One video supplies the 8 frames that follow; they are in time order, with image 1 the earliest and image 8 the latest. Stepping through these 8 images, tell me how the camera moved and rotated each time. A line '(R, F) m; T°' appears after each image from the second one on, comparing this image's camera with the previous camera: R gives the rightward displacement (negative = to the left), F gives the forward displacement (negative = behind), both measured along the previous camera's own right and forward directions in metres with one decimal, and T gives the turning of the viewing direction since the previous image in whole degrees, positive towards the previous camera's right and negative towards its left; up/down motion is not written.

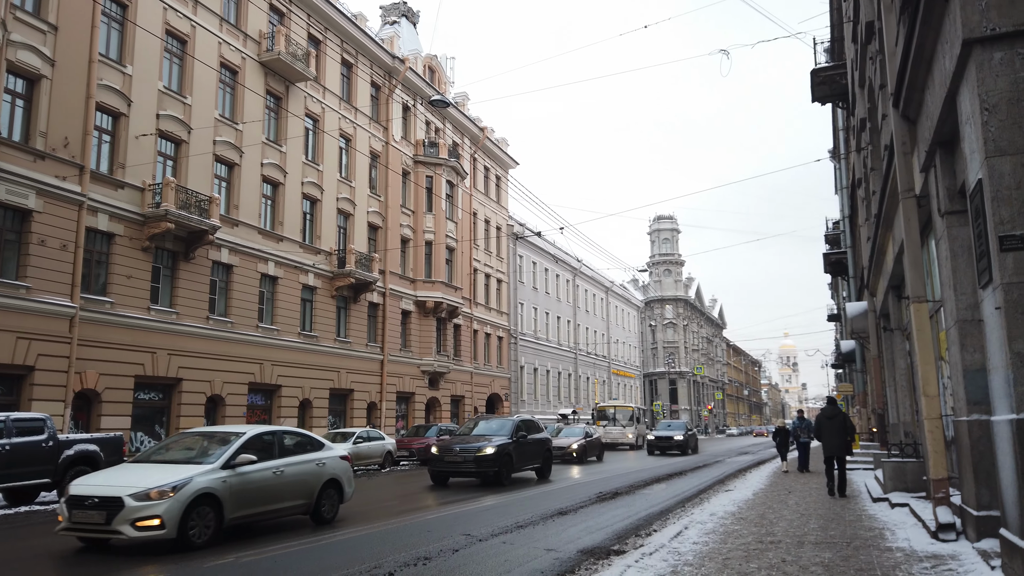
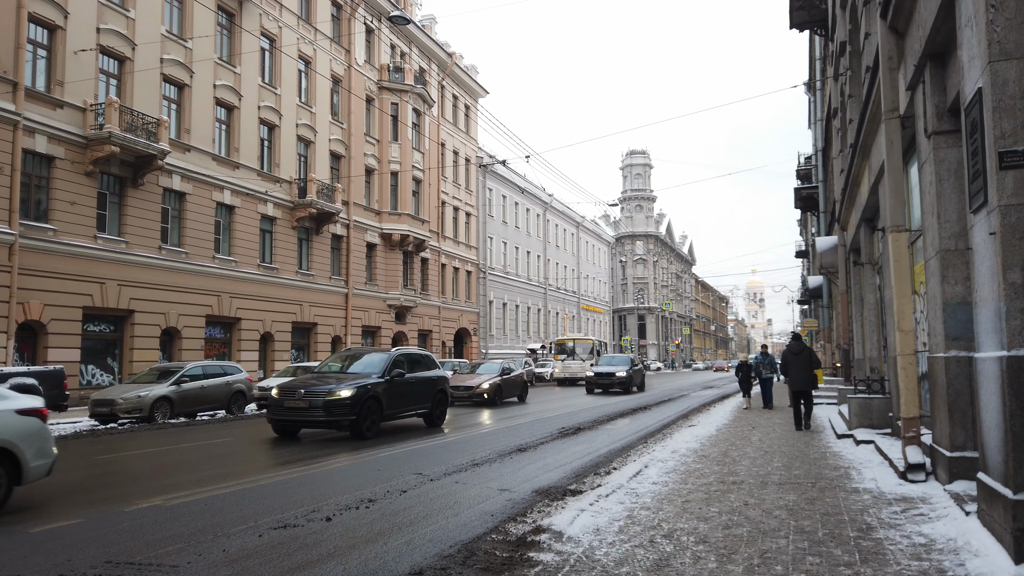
(+0.2, +0.7) m; +2°
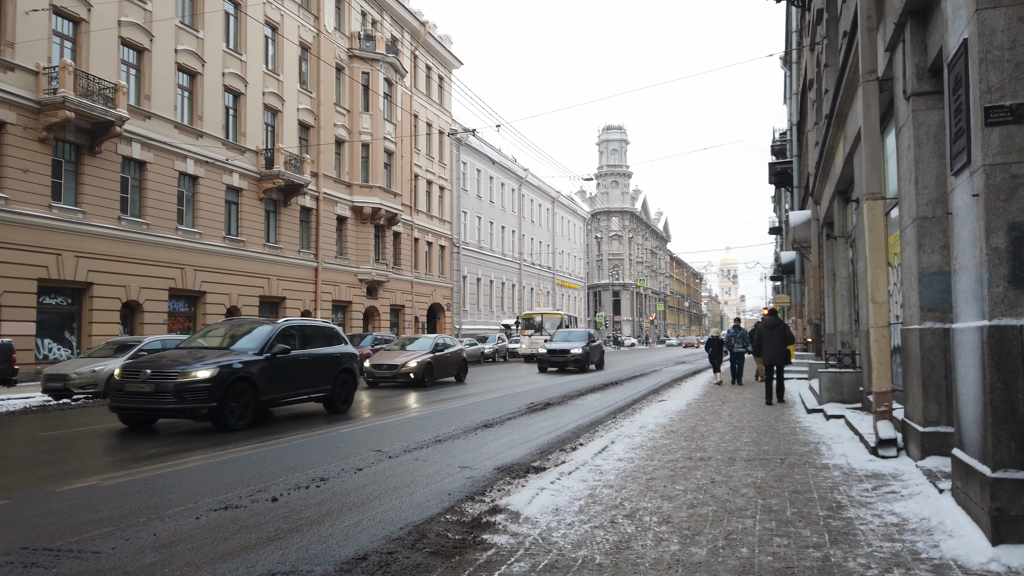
(+0.2, +0.4) m; +2°
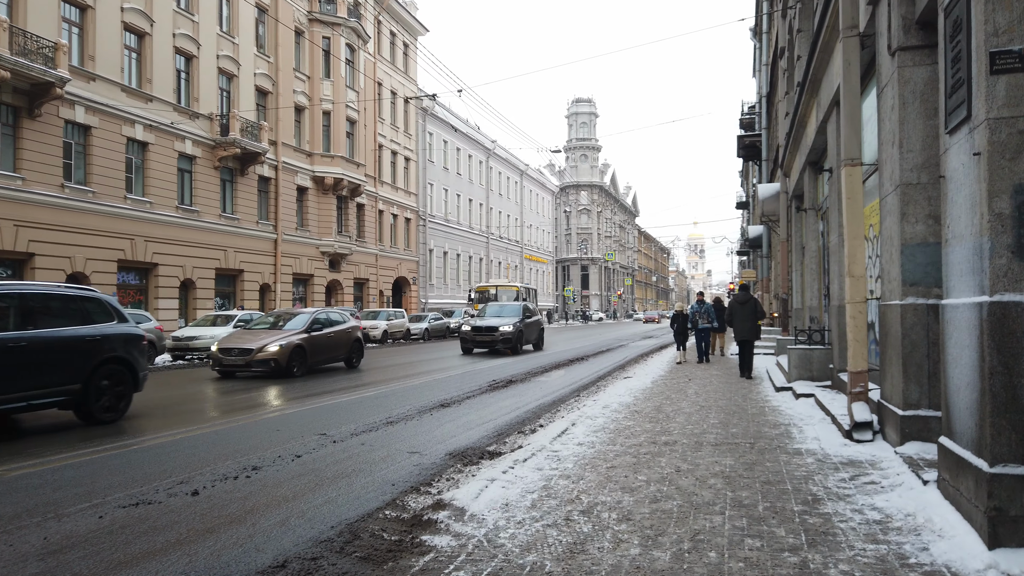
(+0.2, +0.6) m; +2°
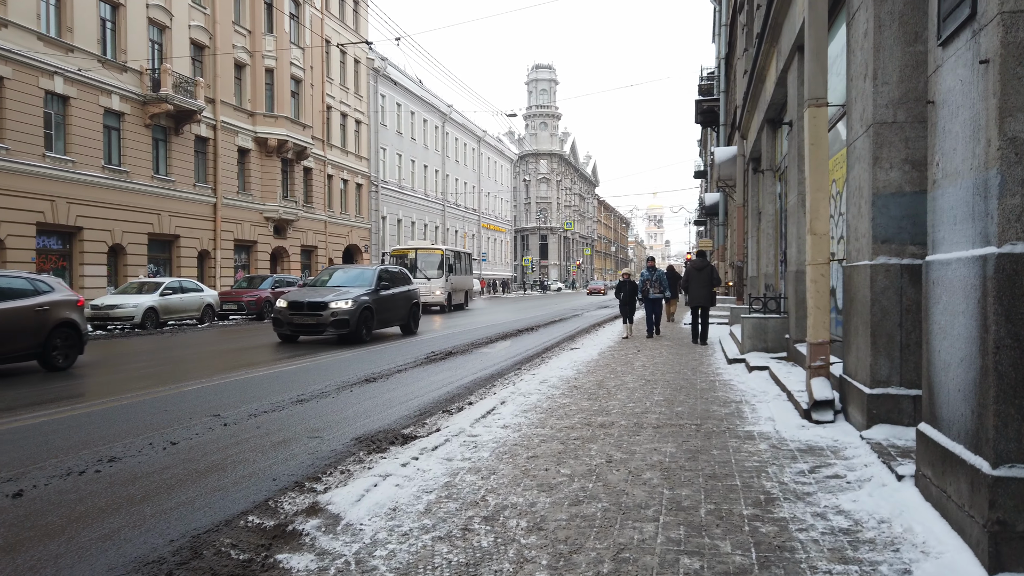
(+0.4, +1.0) m; +3°
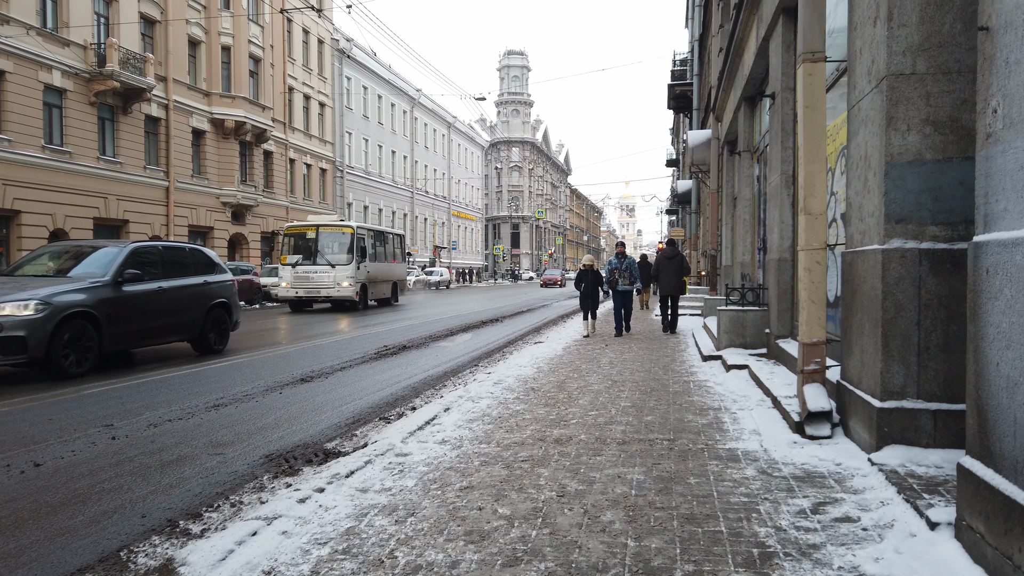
(+0.2, +1.1) m; +2°
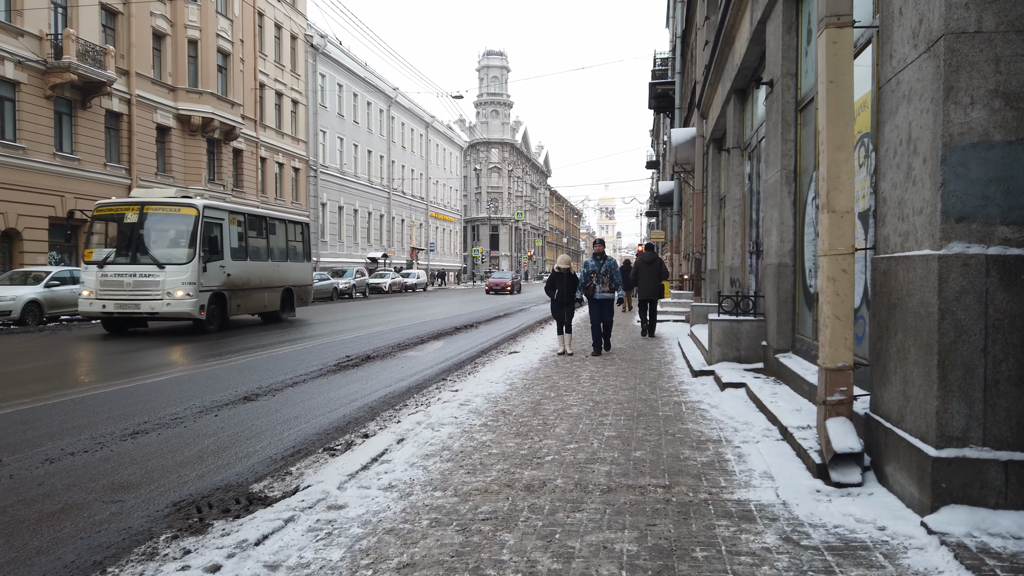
(+0.1, +1.0) m; +2°
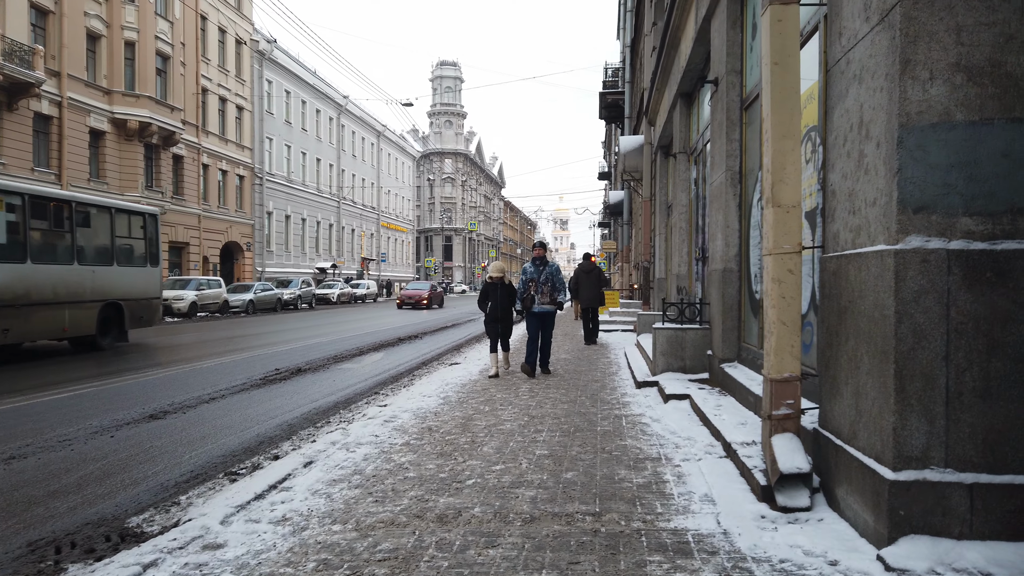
(+0.2, +0.5) m; +3°
